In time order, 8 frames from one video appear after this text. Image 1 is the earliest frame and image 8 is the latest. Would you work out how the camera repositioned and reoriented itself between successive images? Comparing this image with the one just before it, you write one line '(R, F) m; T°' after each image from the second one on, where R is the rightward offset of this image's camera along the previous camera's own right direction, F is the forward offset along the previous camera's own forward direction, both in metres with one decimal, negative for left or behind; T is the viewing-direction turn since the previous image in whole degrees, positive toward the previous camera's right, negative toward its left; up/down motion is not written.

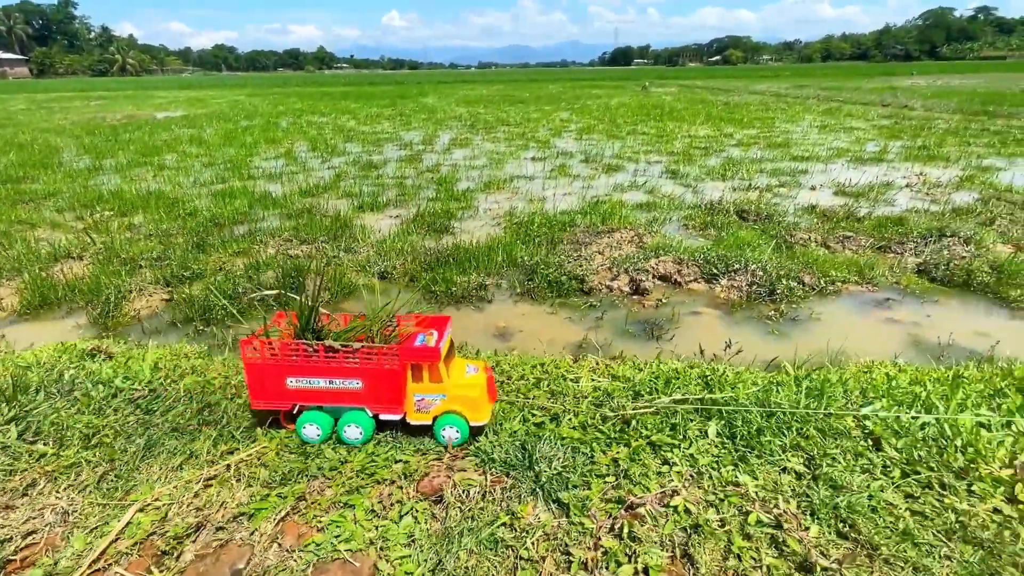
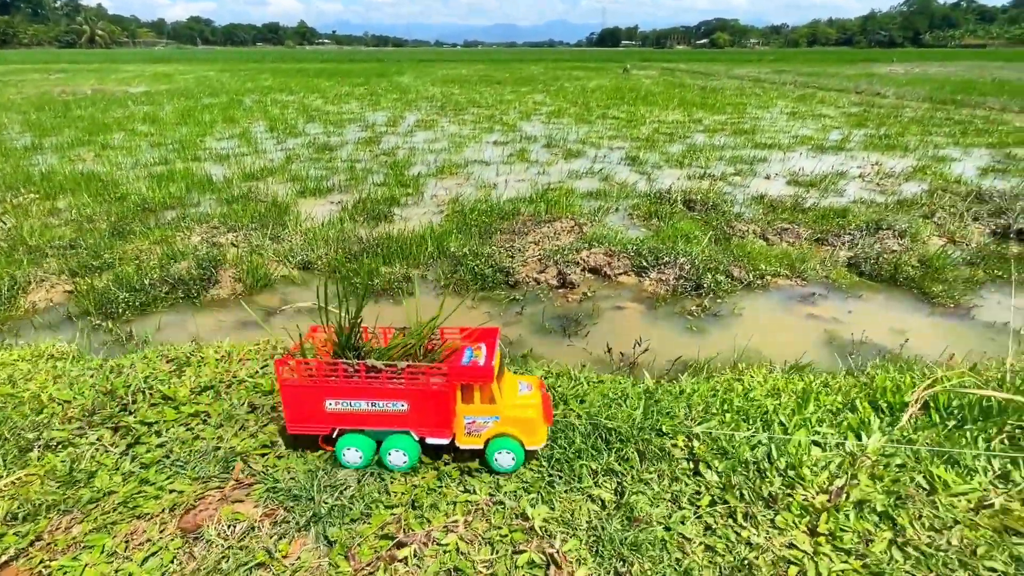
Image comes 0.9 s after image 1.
(+0.6, +0.1) m; +2°
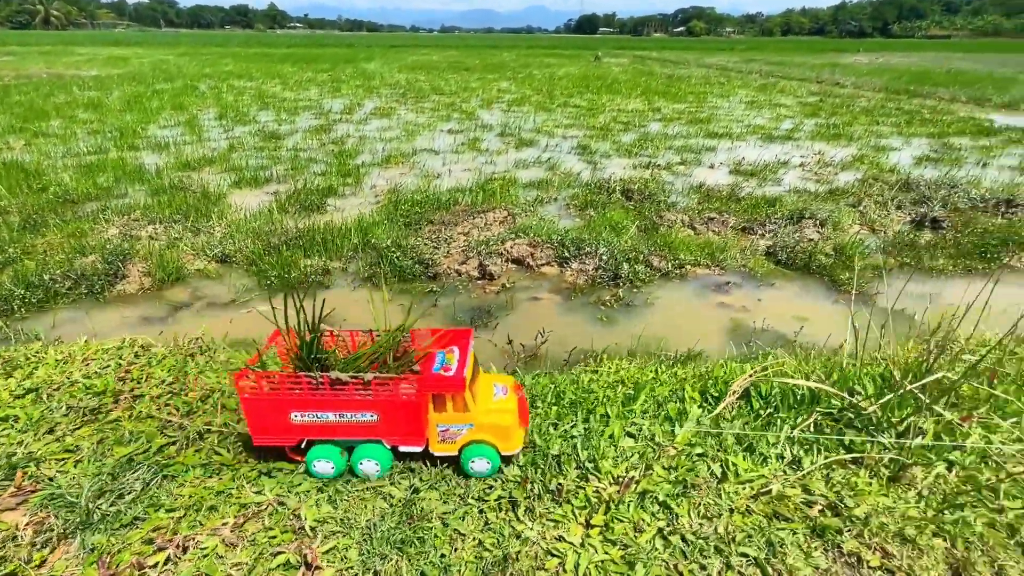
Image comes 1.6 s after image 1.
(+0.6, 0.0) m; +2°
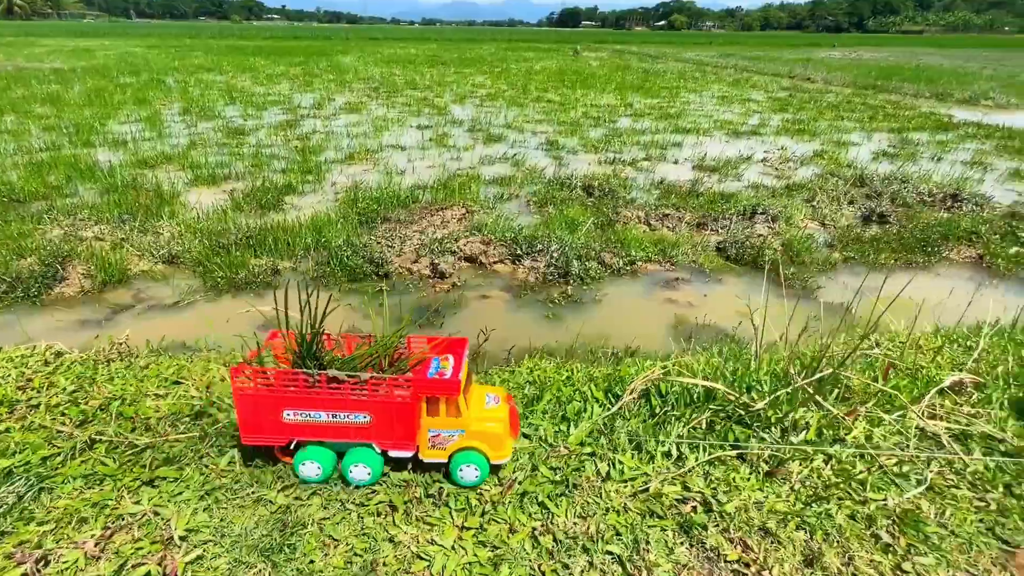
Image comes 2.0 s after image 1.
(+0.3, 0.0) m; +2°
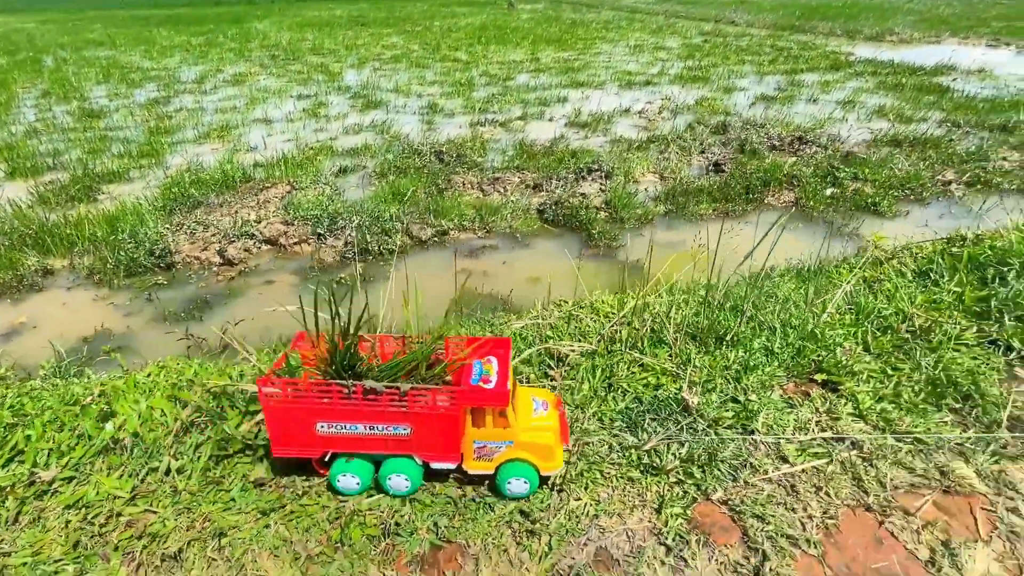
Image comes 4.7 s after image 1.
(+1.7, +0.1) m; +3°
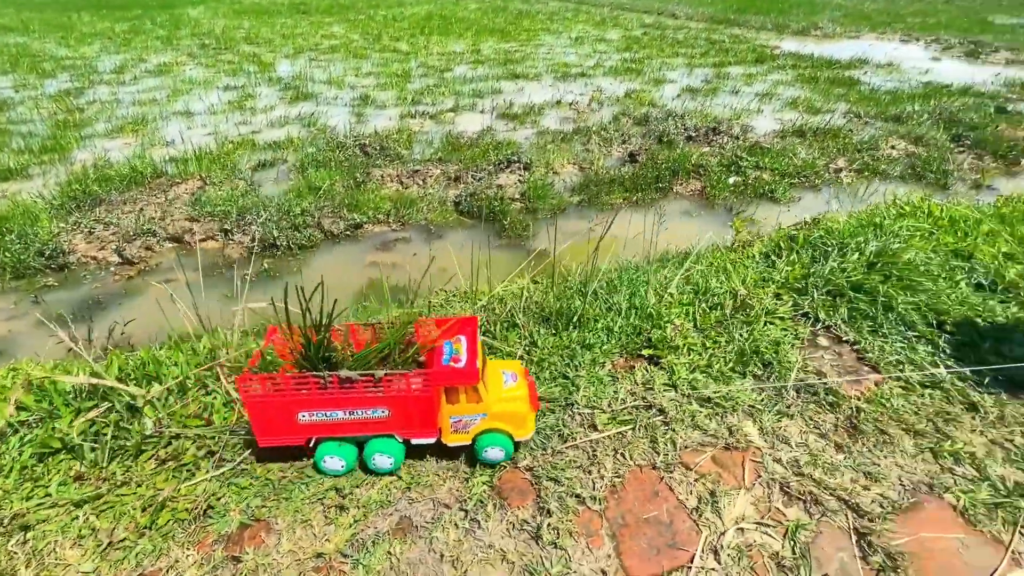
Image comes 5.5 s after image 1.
(+0.5, -0.1) m; +4°
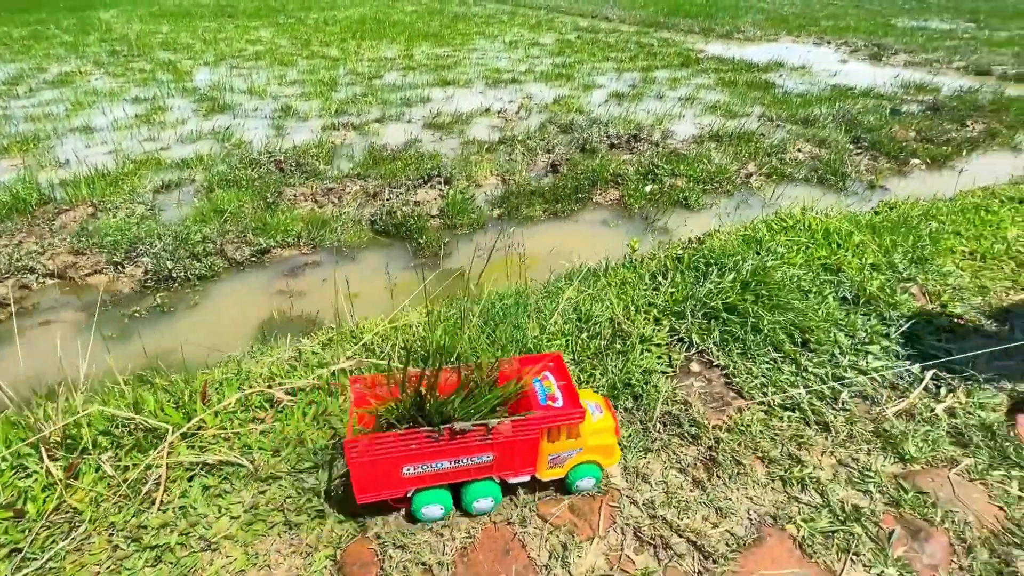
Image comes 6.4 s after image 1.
(+0.4, 0.0) m; +5°
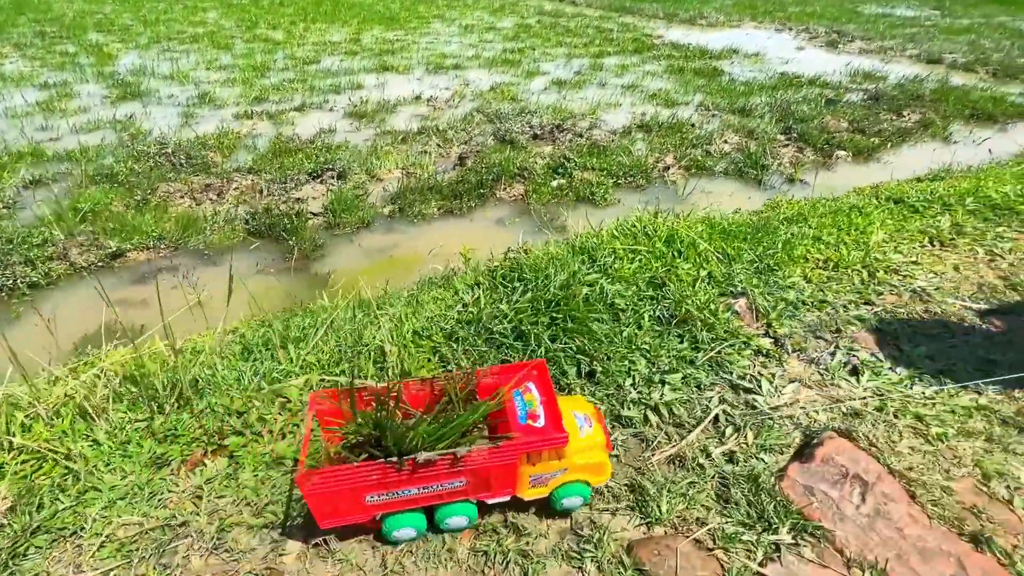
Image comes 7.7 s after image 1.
(+1.0, +0.3) m; +2°
